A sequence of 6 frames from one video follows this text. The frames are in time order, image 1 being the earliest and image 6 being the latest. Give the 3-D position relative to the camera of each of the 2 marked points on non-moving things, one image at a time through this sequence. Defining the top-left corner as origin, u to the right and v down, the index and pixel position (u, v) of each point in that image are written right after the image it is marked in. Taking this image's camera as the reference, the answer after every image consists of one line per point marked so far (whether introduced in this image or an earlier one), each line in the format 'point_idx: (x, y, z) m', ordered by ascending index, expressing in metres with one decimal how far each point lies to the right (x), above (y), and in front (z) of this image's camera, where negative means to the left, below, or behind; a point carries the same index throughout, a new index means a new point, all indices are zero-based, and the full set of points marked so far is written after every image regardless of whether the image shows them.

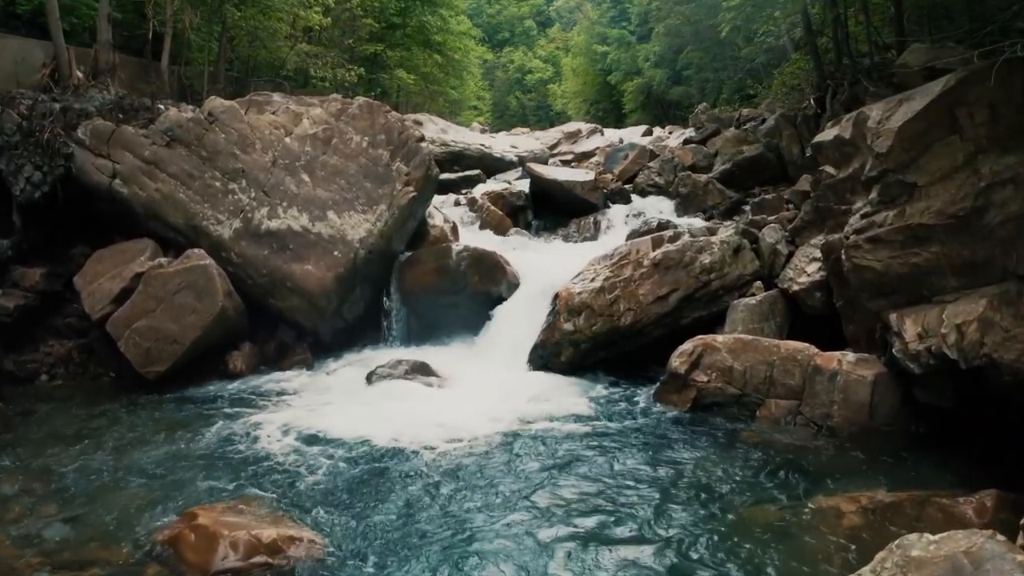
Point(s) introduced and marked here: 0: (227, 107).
0: (-3.8, +2.4, +10.6) m
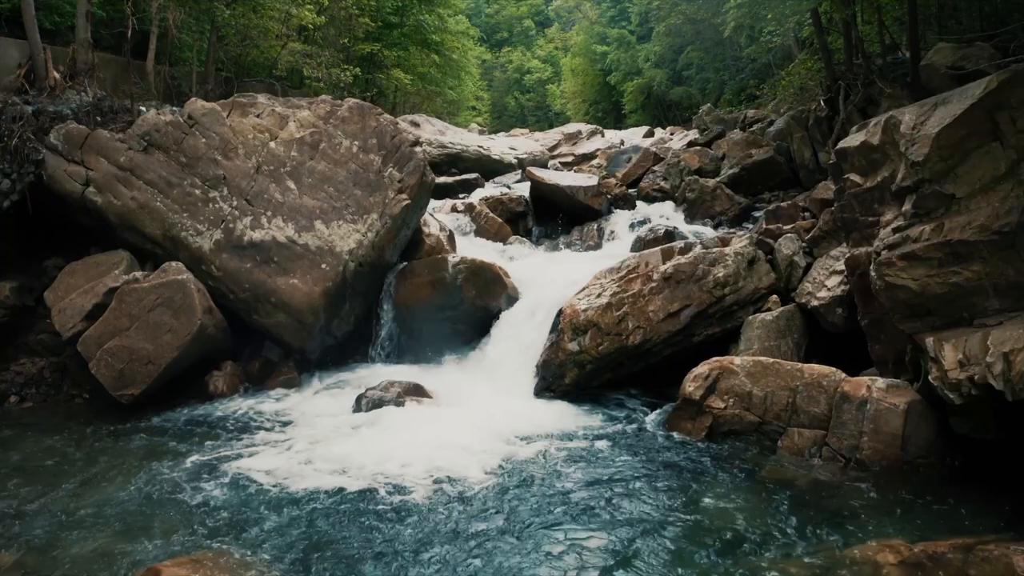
0: (-3.8, +2.2, +9.9) m
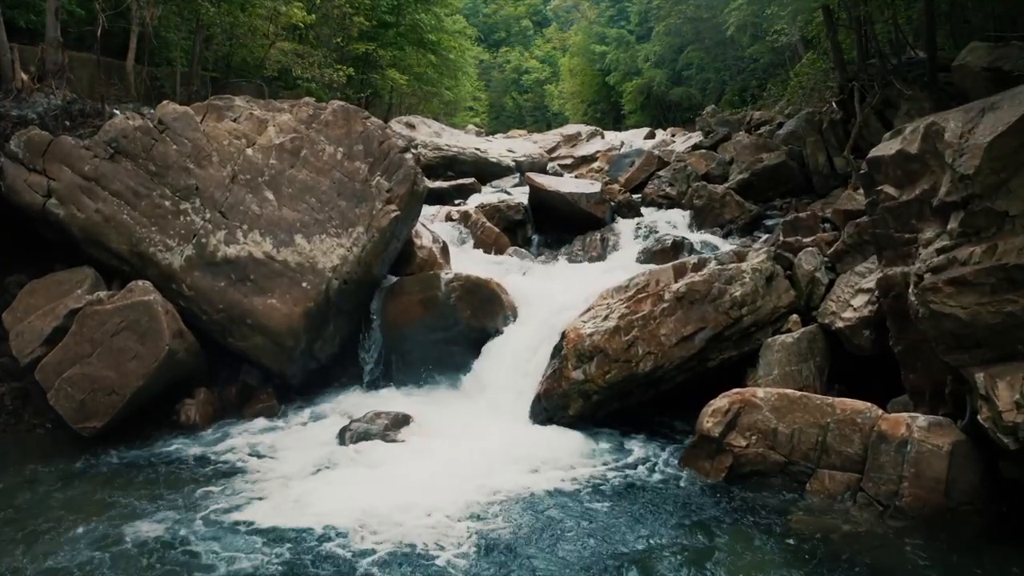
0: (-3.8, +2.0, +9.1) m
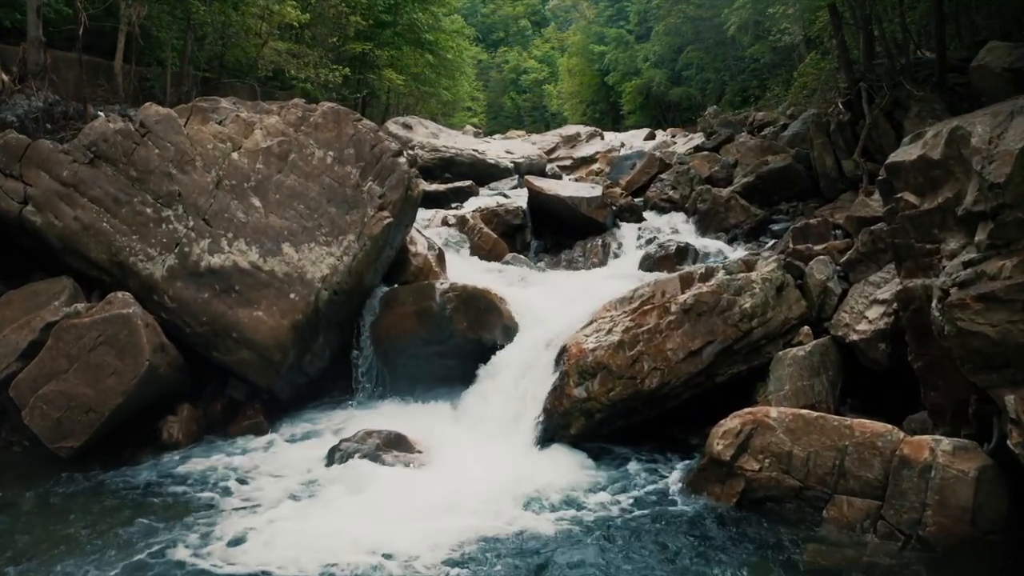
0: (-3.8, +1.9, +8.7) m
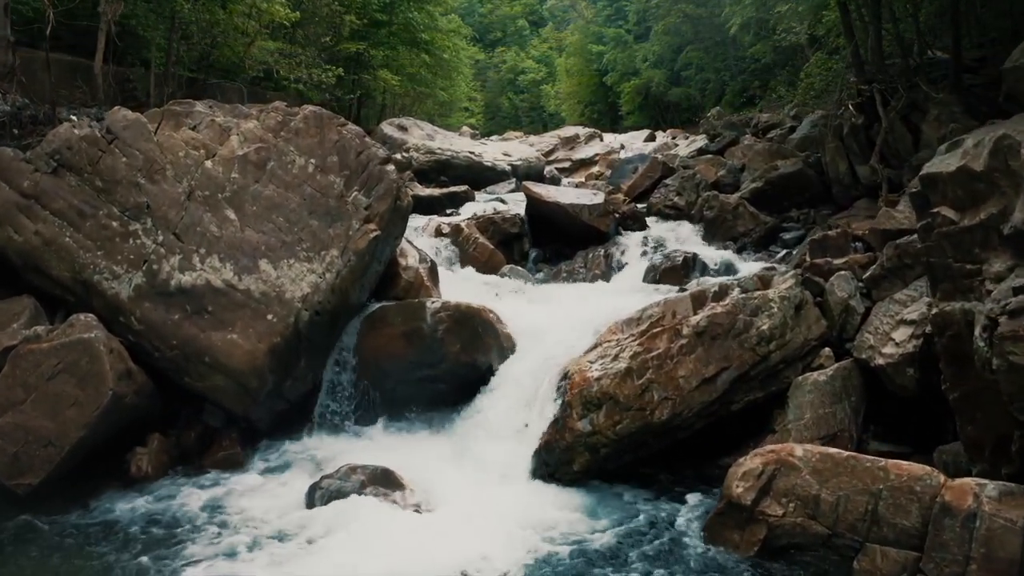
0: (-3.9, +1.7, +8.1) m
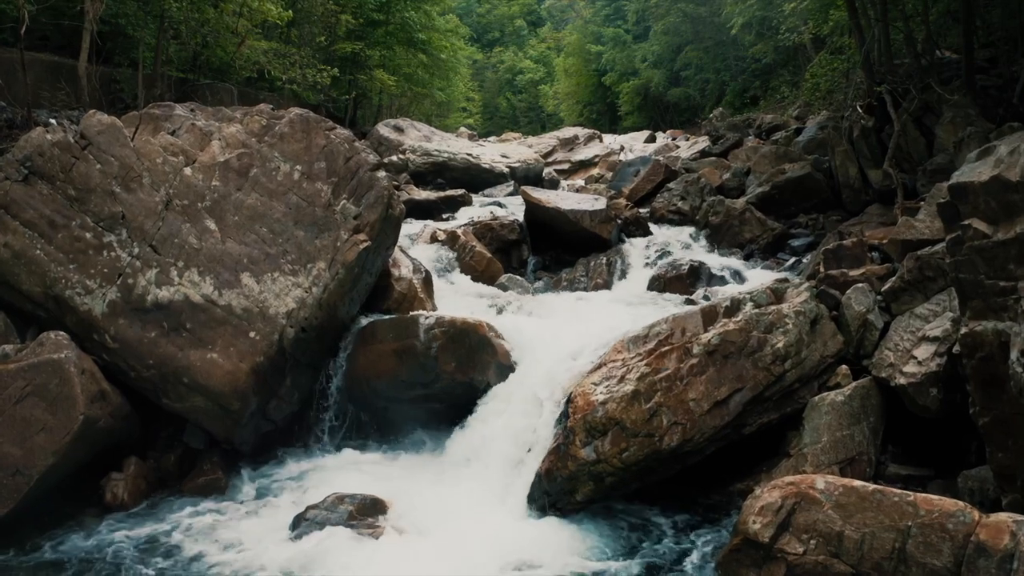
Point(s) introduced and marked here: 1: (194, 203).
0: (-3.9, +1.6, +7.6) m
1: (-3.1, +0.8, +7.7) m
